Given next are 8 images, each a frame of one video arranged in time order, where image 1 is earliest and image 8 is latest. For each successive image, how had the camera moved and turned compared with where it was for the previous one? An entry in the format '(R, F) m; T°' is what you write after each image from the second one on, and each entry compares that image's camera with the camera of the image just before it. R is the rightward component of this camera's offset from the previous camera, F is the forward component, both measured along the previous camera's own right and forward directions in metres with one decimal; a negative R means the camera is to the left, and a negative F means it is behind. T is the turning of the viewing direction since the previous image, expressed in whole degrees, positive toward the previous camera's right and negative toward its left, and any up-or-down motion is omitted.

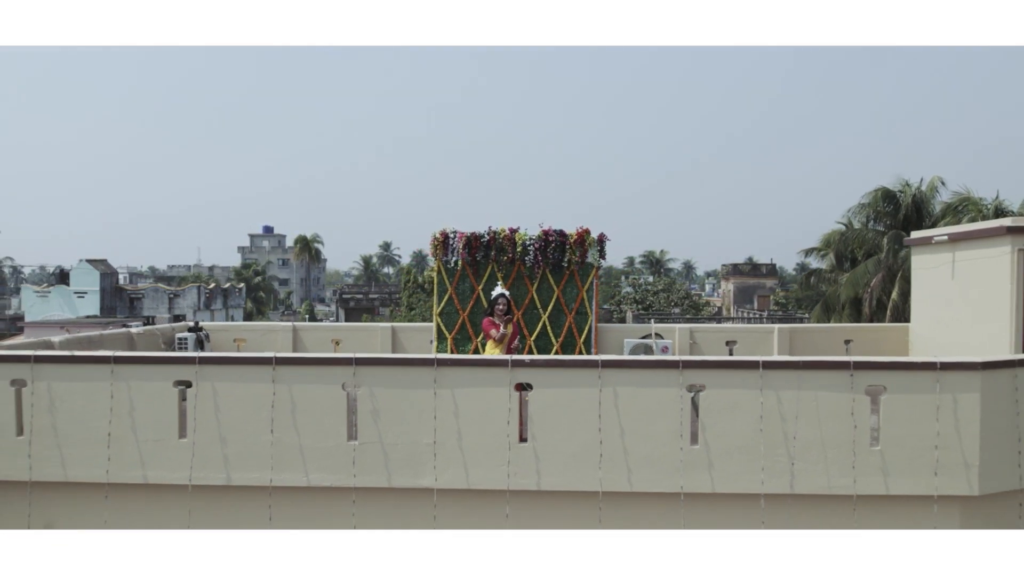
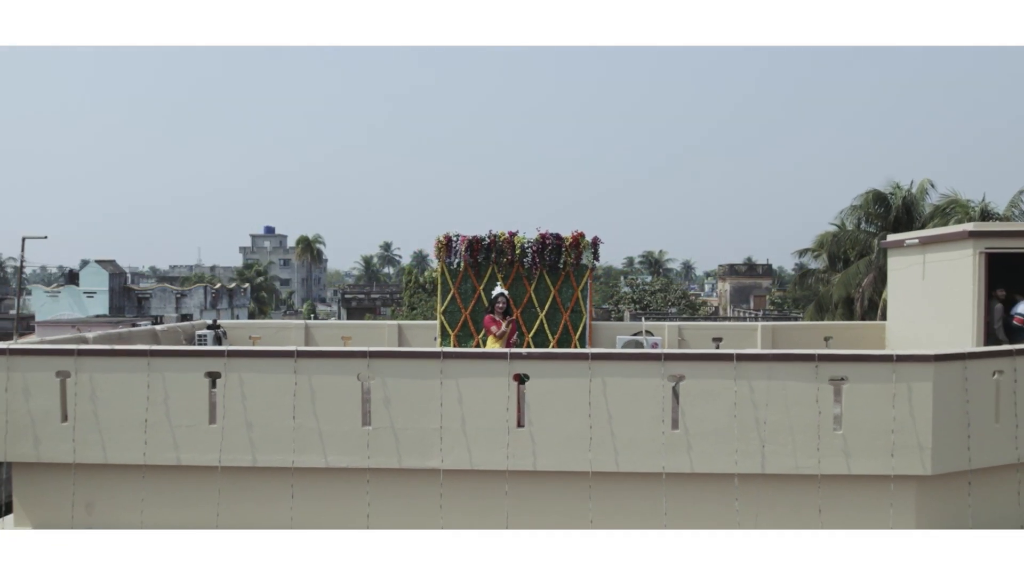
(0.0, -0.7) m; 0°
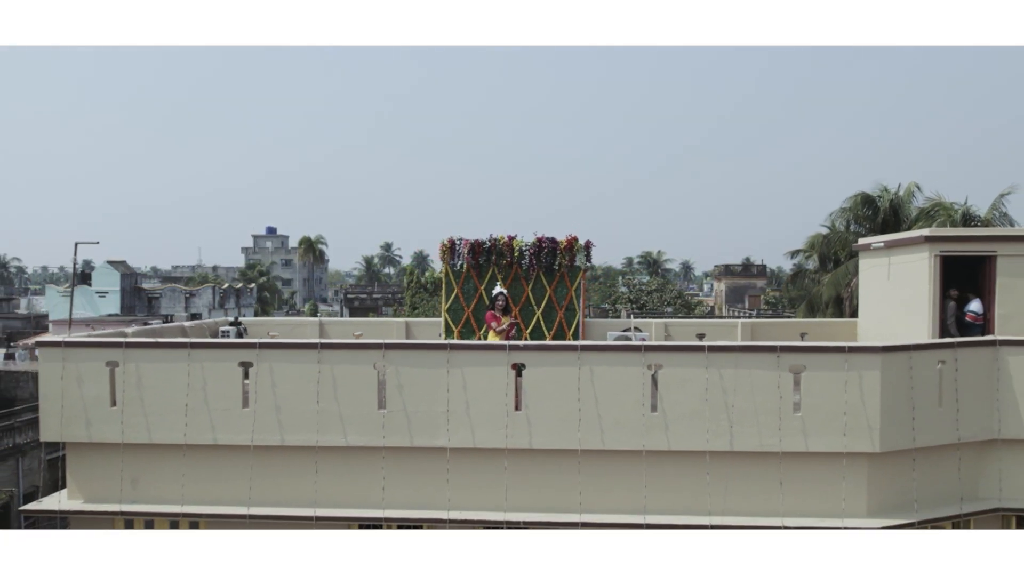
(0.0, -1.0) m; 0°
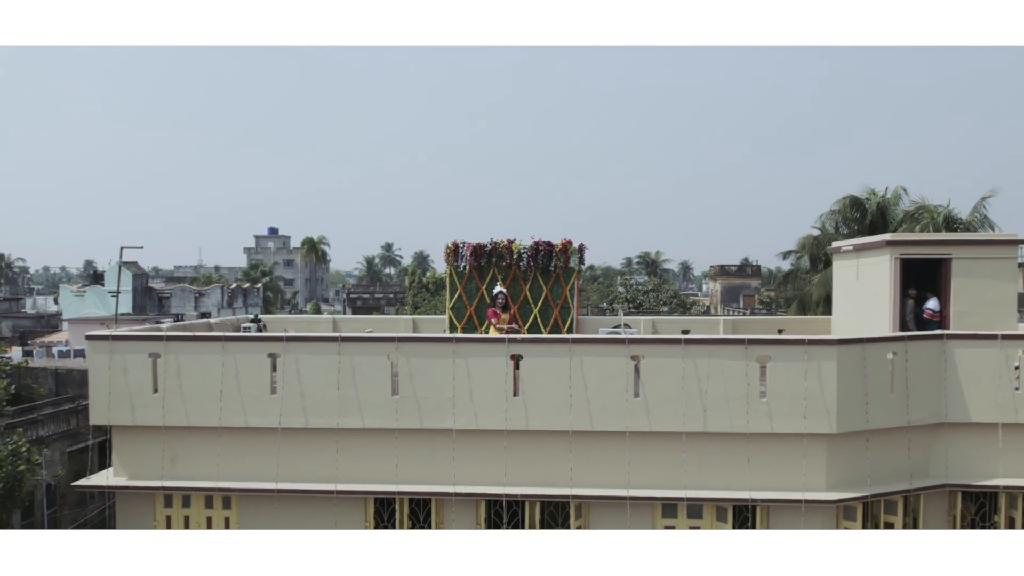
(0.0, -1.1) m; 0°
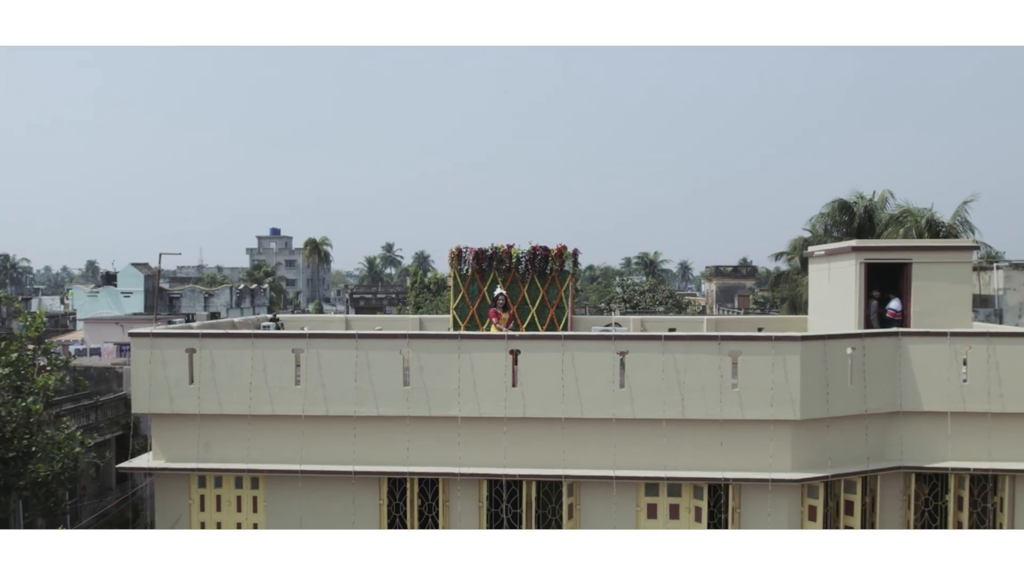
(0.0, -1.1) m; 0°
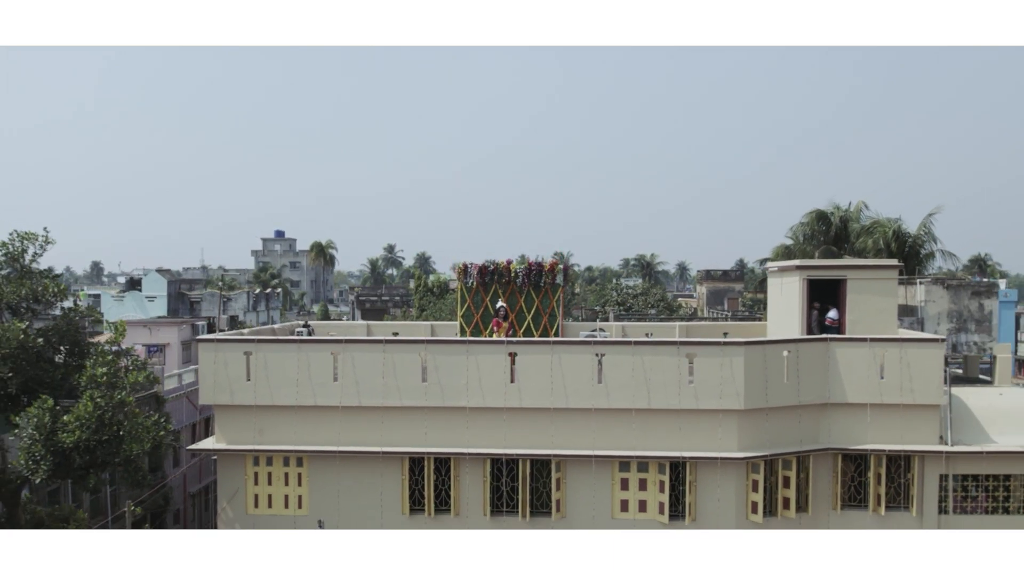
(0.0, -2.4) m; 0°
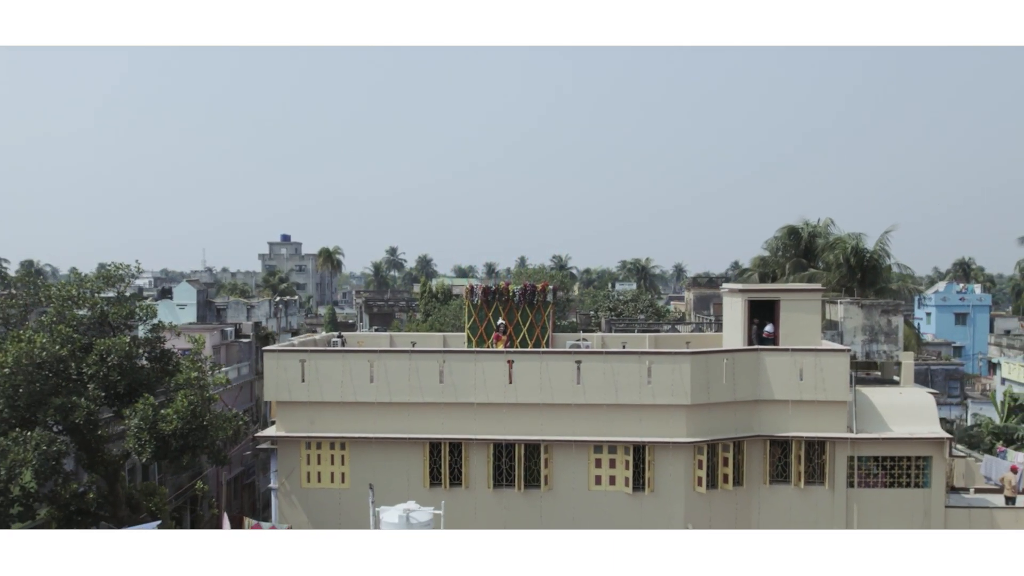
(0.0, -3.7) m; 0°
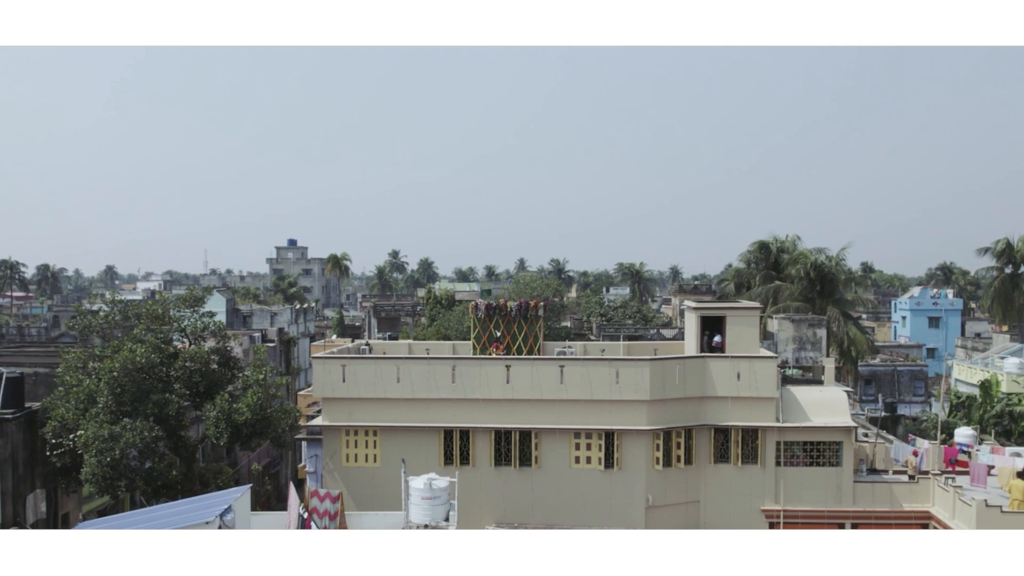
(+0.1, -4.5) m; 0°
